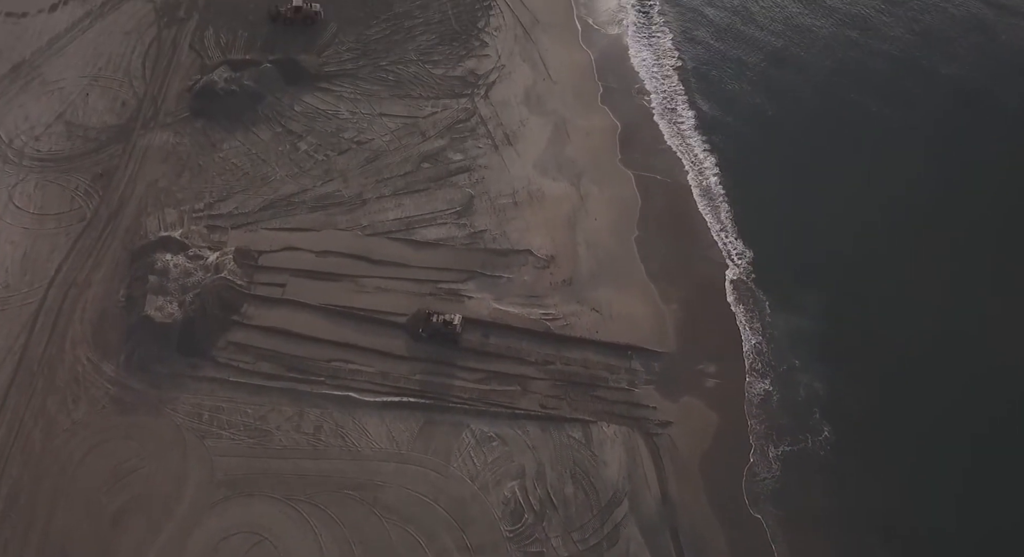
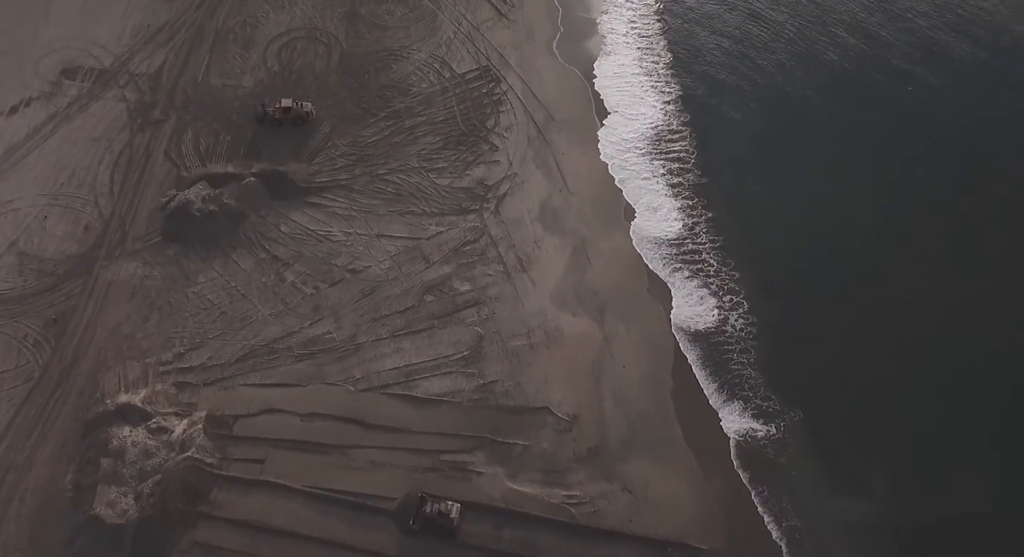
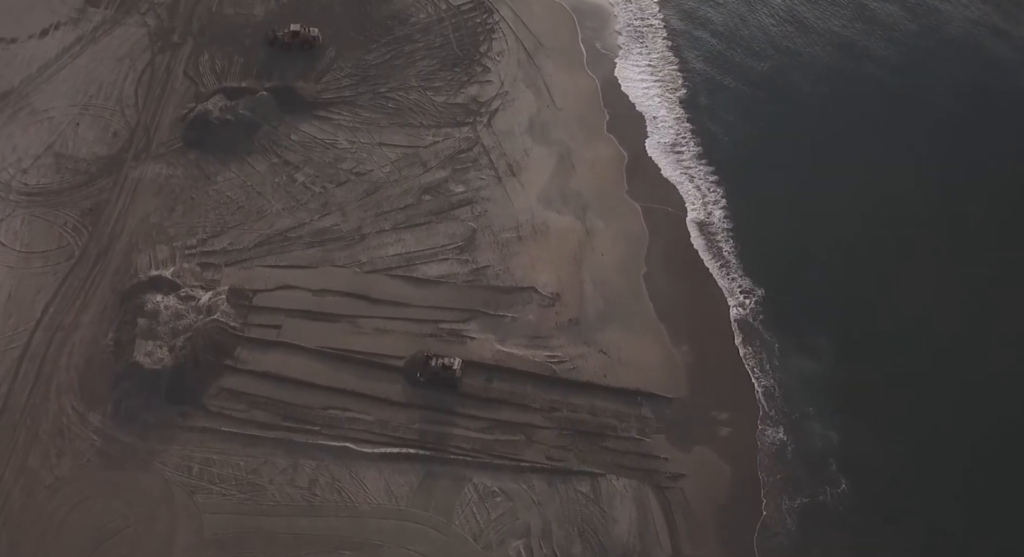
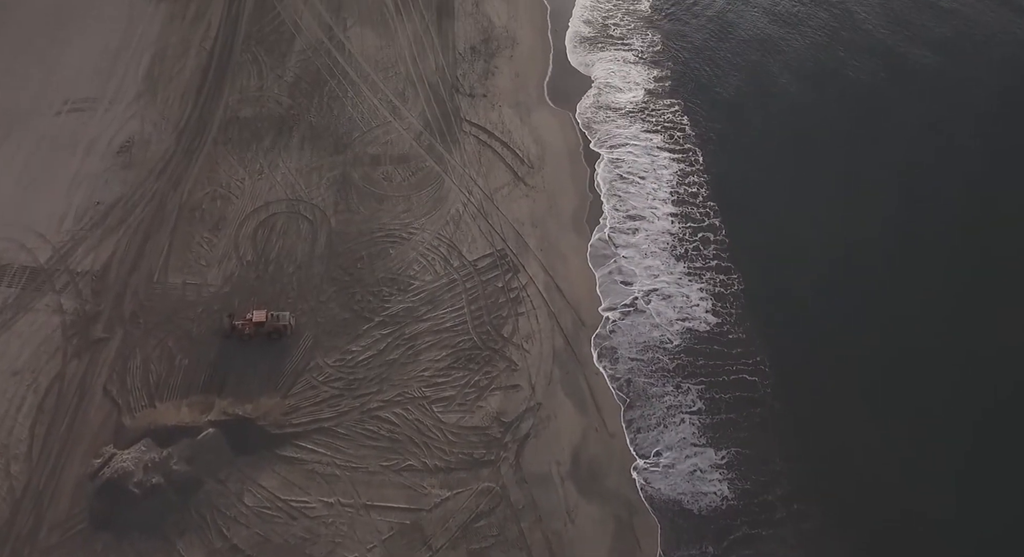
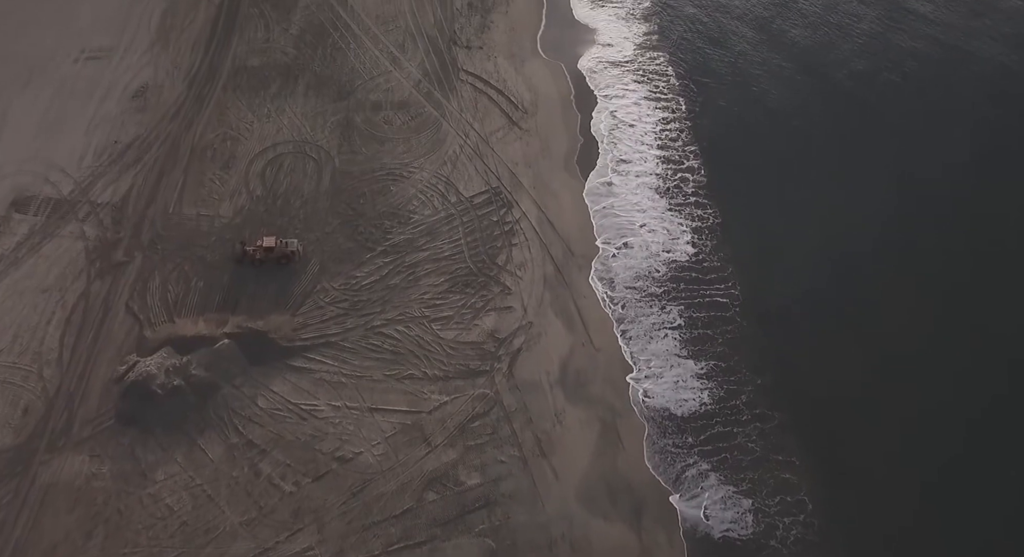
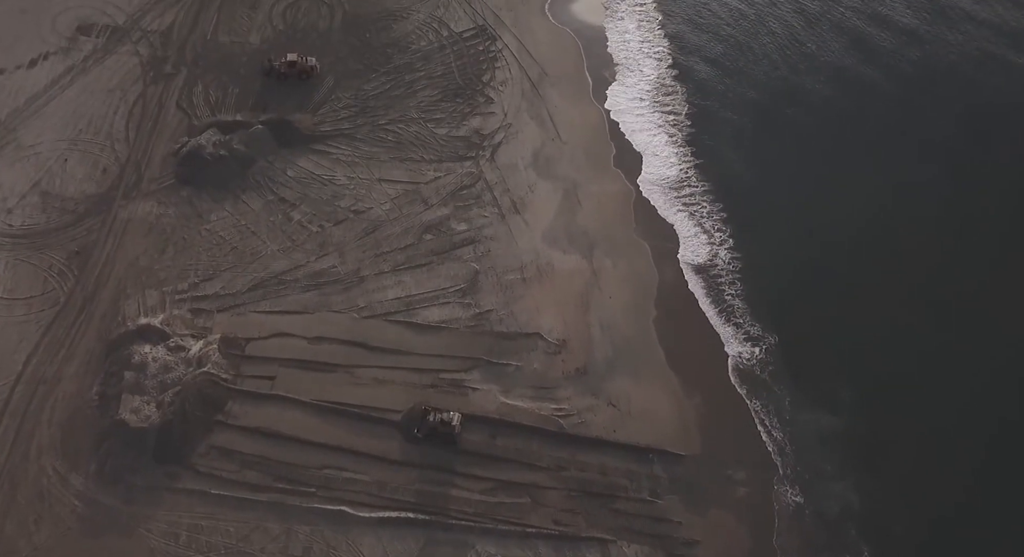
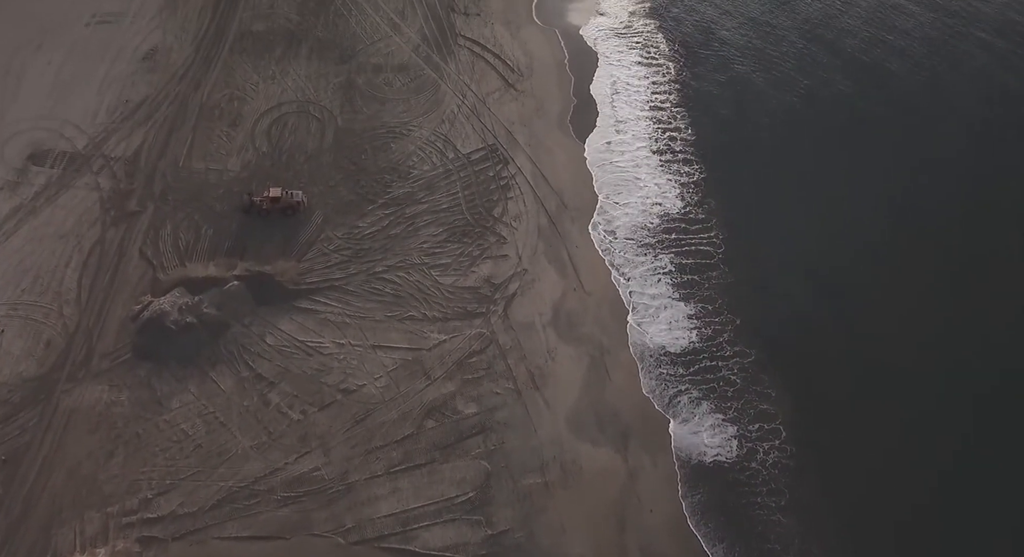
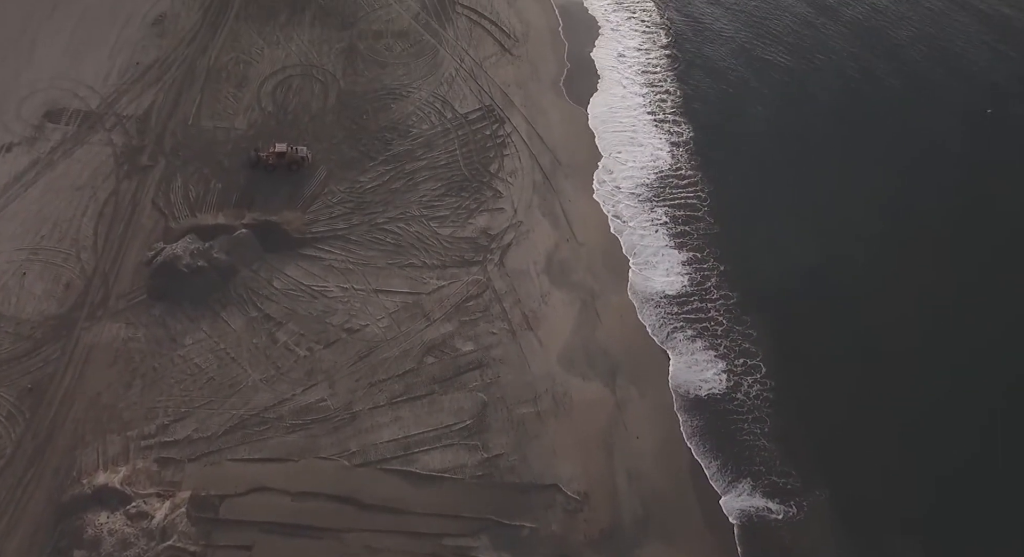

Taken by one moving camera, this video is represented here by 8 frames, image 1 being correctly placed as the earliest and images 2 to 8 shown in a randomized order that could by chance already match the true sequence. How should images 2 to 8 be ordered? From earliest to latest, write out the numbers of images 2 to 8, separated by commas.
3, 6, 2, 8, 7, 5, 4
